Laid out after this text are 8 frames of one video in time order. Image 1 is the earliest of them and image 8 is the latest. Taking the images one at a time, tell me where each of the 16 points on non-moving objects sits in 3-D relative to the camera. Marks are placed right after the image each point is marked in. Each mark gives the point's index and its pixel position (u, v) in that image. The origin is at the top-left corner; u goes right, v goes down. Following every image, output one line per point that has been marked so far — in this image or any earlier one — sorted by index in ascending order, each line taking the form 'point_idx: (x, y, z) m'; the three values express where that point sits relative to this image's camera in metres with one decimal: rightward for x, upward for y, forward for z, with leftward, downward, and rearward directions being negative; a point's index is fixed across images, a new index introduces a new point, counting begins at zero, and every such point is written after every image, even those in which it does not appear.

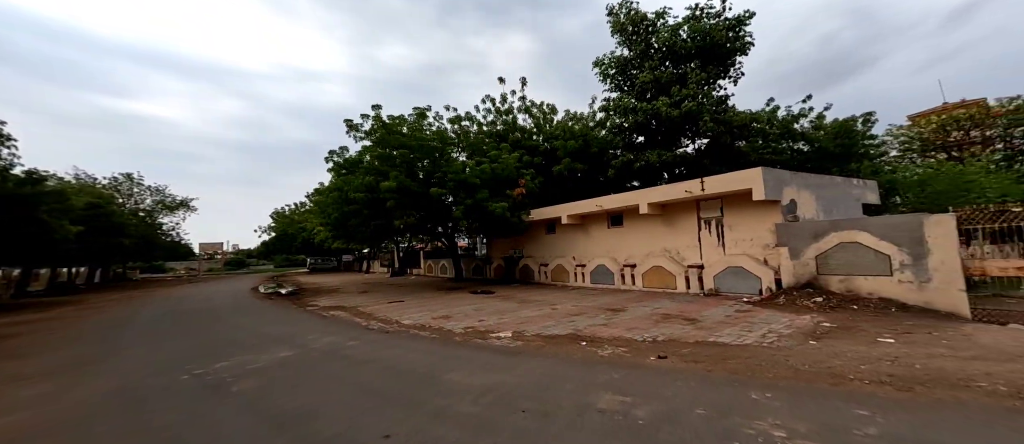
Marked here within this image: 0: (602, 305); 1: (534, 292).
0: (+2.4, -2.3, +9.9) m
1: (+0.8, -2.6, +13.6) m
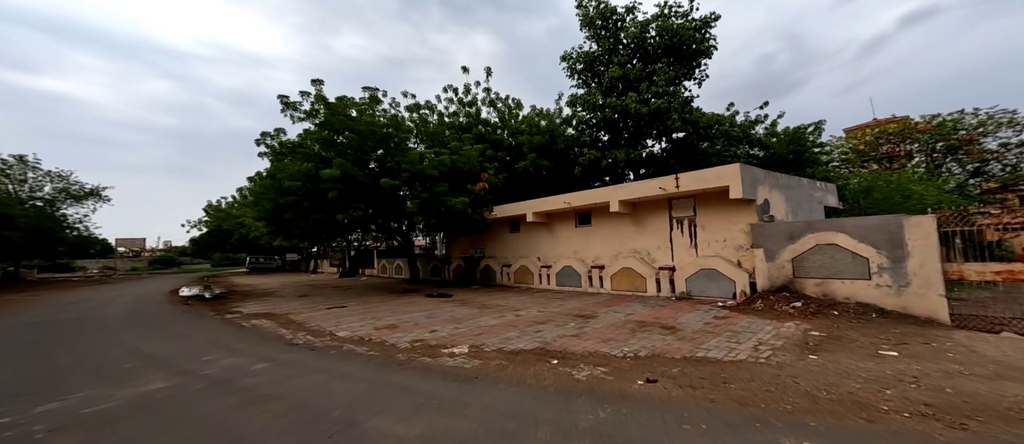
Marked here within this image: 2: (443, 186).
0: (+1.4, -2.2, +8.9) m
1: (-0.6, -2.5, +12.5) m
2: (-2.6, +1.3, +13.5) m
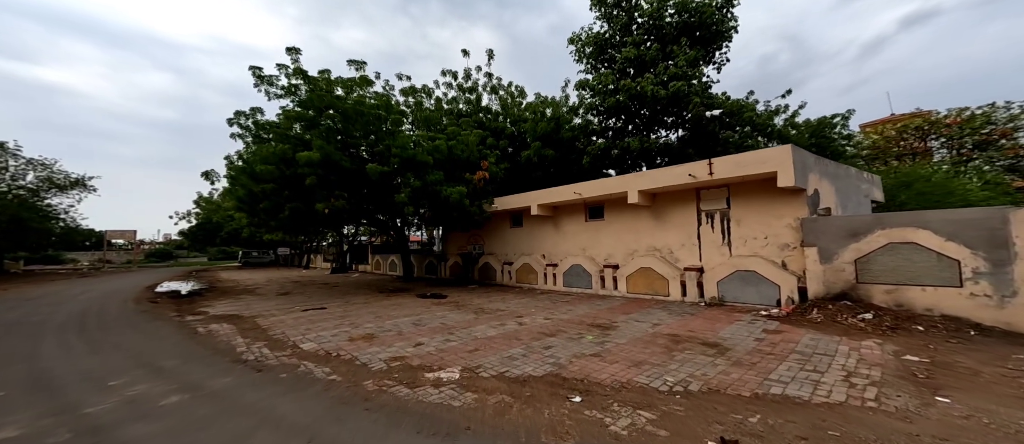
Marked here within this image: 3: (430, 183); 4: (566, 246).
0: (+1.5, -2.0, +7.5) m
1: (-0.6, -2.3, +11.1) m
2: (-2.5, +1.6, +12.1) m
3: (-2.7, +1.3, +11.9) m
4: (+1.8, -0.8, +12.4) m
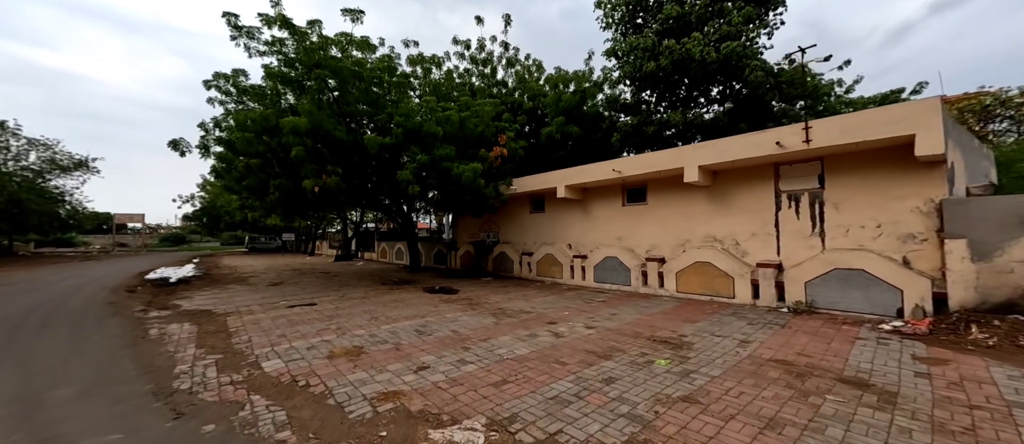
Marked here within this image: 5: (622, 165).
0: (+2.0, -1.7, +5.8) m
1: (0.0, -1.9, +9.3) m
2: (-1.8, +2.1, +10.3) m
3: (-2.1, +1.8, +10.2) m
4: (+2.5, -0.4, +10.6) m
5: (+2.7, +1.4, +8.9) m
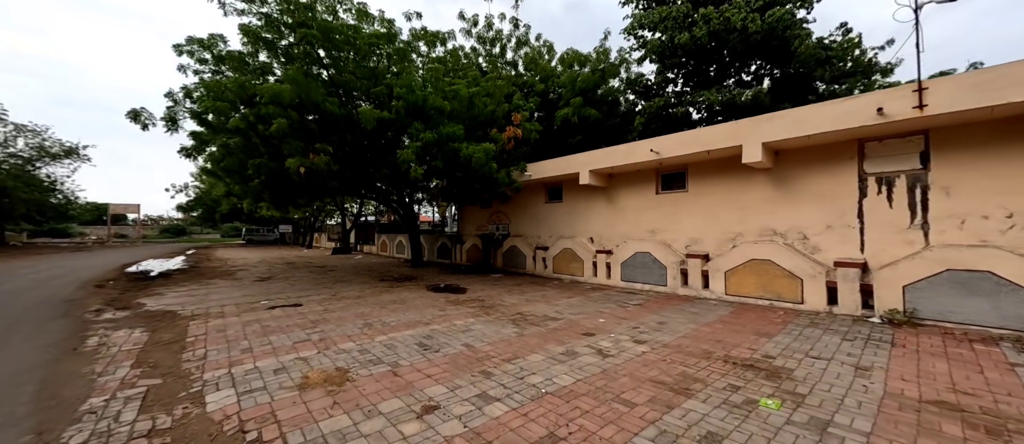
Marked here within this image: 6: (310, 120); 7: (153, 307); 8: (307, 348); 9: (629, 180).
0: (+2.4, -1.5, +4.5) m
1: (+0.4, -1.6, +8.1) m
2: (-1.4, +2.4, +9.0) m
3: (-1.6, +2.1, +8.9) m
4: (+2.9, -0.1, +9.3) m
5: (+3.1, +1.6, +7.5) m
6: (-4.5, +2.3, +8.1) m
7: (-7.4, -1.7, +7.5) m
8: (-2.6, -1.6, +4.5) m
9: (+3.0, +1.1, +9.2) m
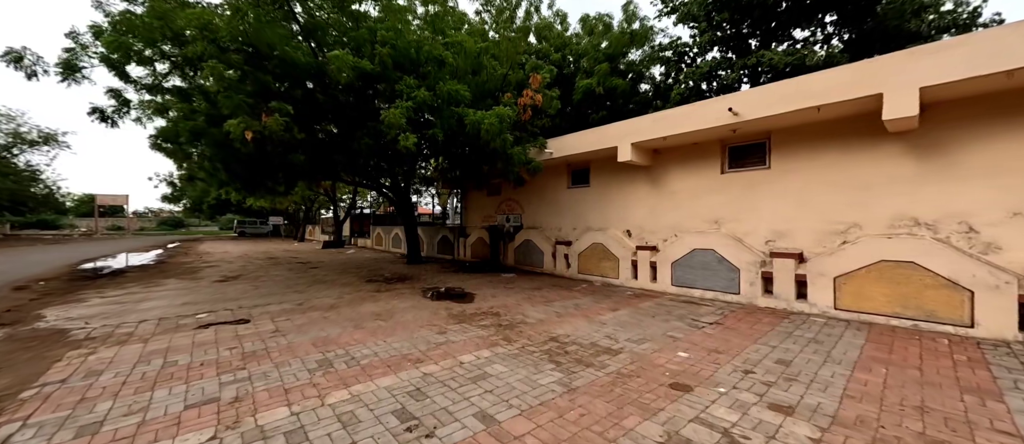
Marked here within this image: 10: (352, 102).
0: (+2.7, -1.4, +2.5) m
1: (+0.8, -1.4, +6.1) m
2: (-1.0, +2.6, +6.9) m
3: (-1.3, +2.3, +6.8) m
4: (+3.3, +0.1, +7.2) m
5: (+3.5, +1.8, +5.5) m
6: (-4.1, +2.5, +6.1) m
7: (-7.0, -1.5, +5.5) m
8: (-2.2, -1.4, +2.5) m
9: (+3.4, +1.3, +7.1) m
10: (-3.2, +2.3, +7.0) m
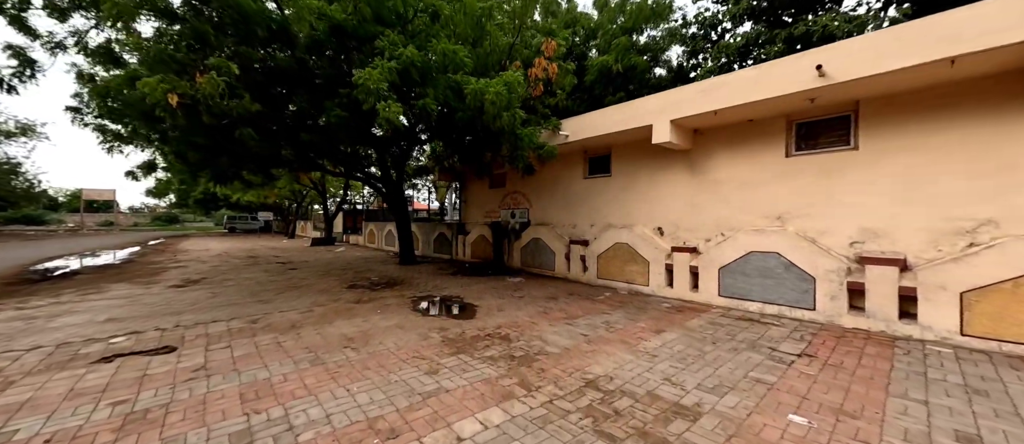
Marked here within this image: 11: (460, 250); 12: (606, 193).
0: (+2.9, -1.4, +1.2) m
1: (+1.0, -1.3, +4.8) m
2: (-0.9, +2.7, +5.5) m
3: (-1.1, +2.4, +5.4) m
4: (+3.4, +0.2, +5.9) m
5: (+3.7, +1.9, +4.1) m
6: (-3.9, +2.6, +4.7) m
7: (-6.8, -1.4, +4.1) m
8: (-2.0, -1.4, +1.2) m
9: (+3.5, +1.4, +5.8) m
10: (-3.0, +2.3, +5.6) m
11: (-1.6, -0.9, +11.5) m
12: (+2.0, +0.6, +7.6) m
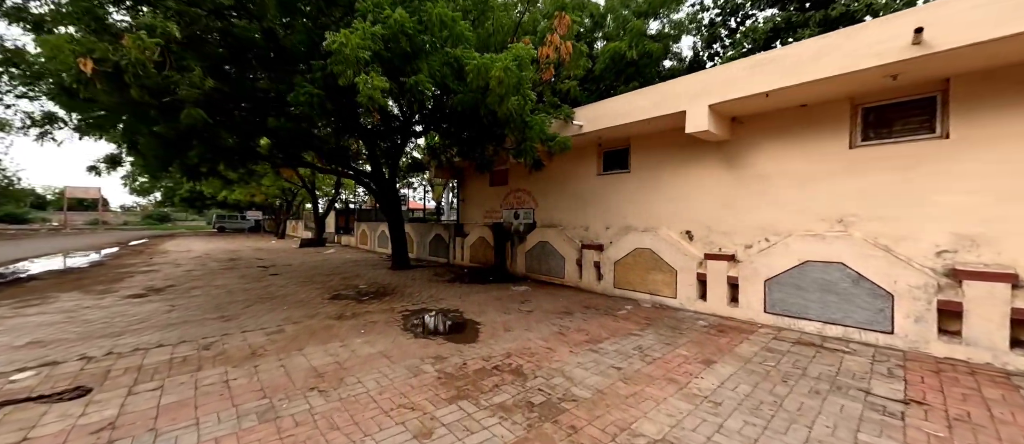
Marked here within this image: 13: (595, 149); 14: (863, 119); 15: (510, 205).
0: (+3.1, -1.4, +0.3) m
1: (+1.1, -1.4, +3.9) m
2: (-0.7, +2.7, +4.6) m
3: (-0.9, +2.3, +4.5) m
4: (+3.6, +0.1, +5.1) m
5: (+3.8, +1.8, +3.3) m
6: (-3.8, +2.6, +3.8) m
7: (-6.7, -1.5, +3.2) m
8: (-1.8, -1.4, +0.3) m
9: (+3.7, +1.3, +4.9) m
10: (-2.9, +2.3, +4.7) m
11: (-1.6, -0.9, +10.6) m
12: (+2.1, +0.6, +6.7) m
13: (+1.6, +1.5, +7.2) m
14: (+4.2, +1.2, +4.4) m
15: (-0.1, +0.4, +9.2) m
